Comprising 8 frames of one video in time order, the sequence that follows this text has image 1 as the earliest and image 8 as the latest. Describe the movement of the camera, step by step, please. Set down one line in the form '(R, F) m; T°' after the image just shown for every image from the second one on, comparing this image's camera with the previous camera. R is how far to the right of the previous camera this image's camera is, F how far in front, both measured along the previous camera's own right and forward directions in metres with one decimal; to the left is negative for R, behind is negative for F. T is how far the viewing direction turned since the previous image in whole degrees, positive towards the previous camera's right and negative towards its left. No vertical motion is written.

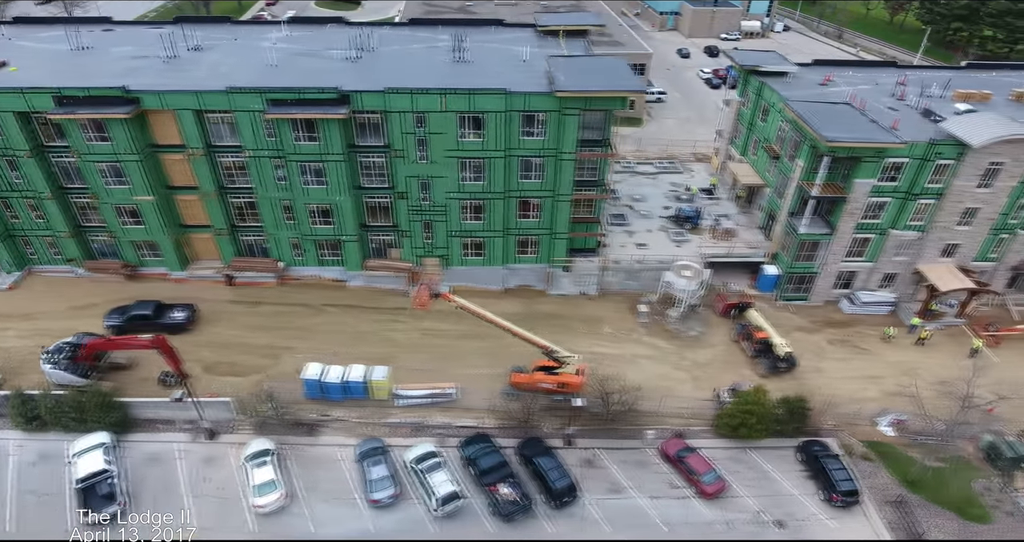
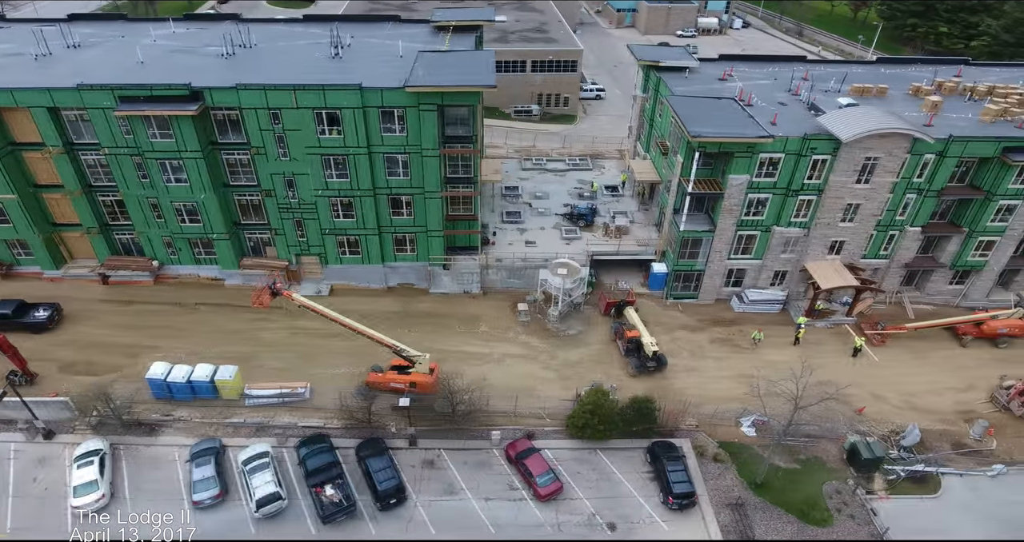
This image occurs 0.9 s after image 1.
(+9.0, +0.7) m; -1°
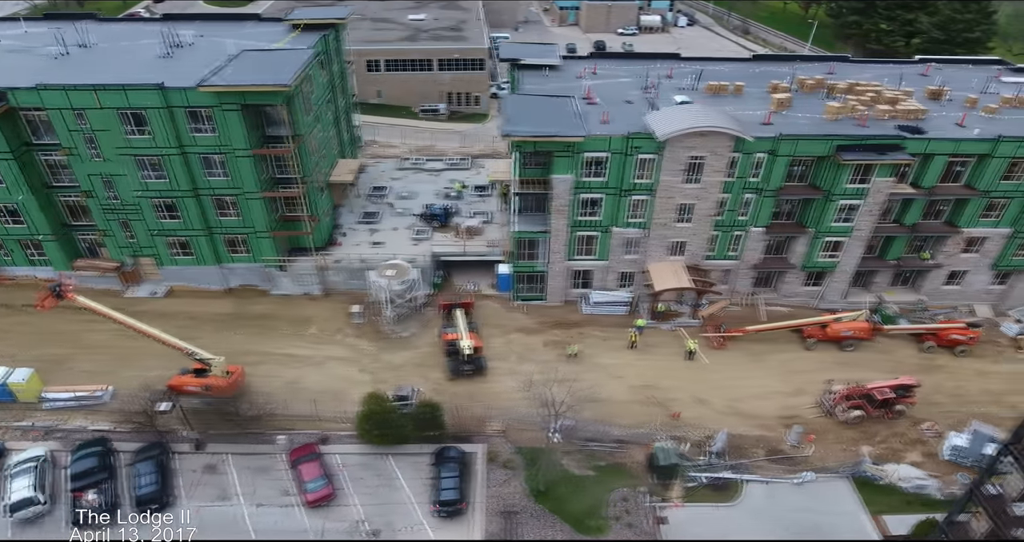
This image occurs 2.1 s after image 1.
(+12.1, +0.8) m; -1°
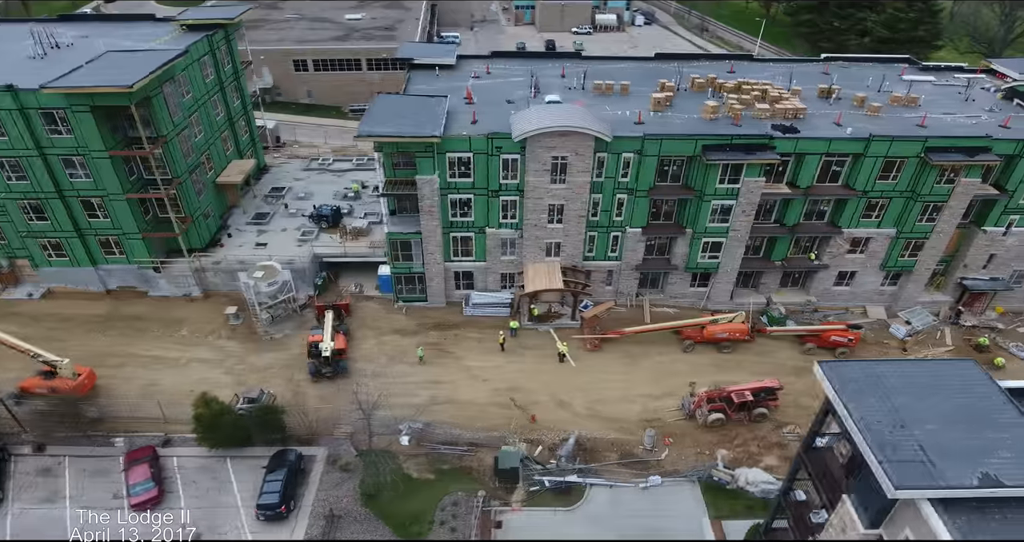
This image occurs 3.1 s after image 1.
(+9.0, +0.4) m; -1°
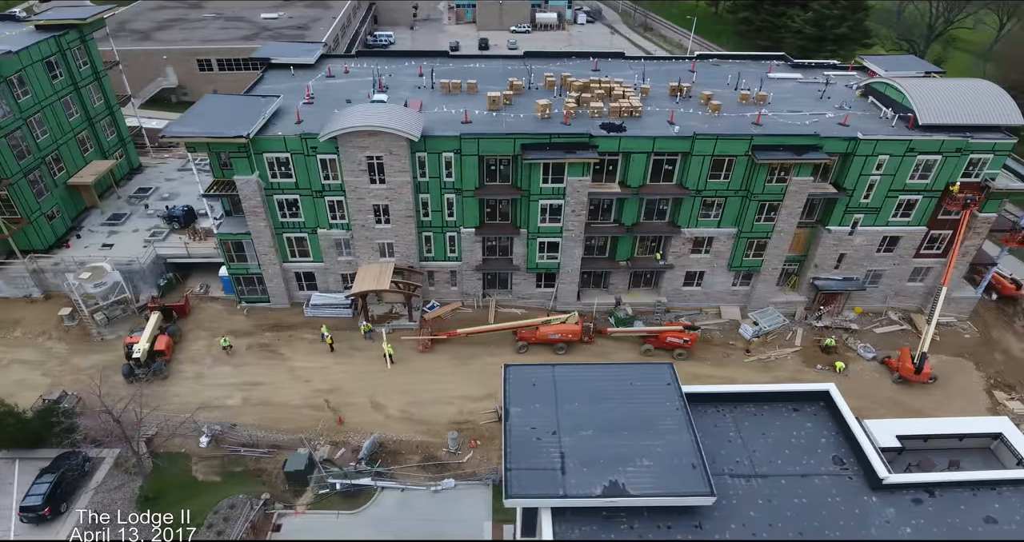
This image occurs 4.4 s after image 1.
(+11.9, +0.5) m; -1°
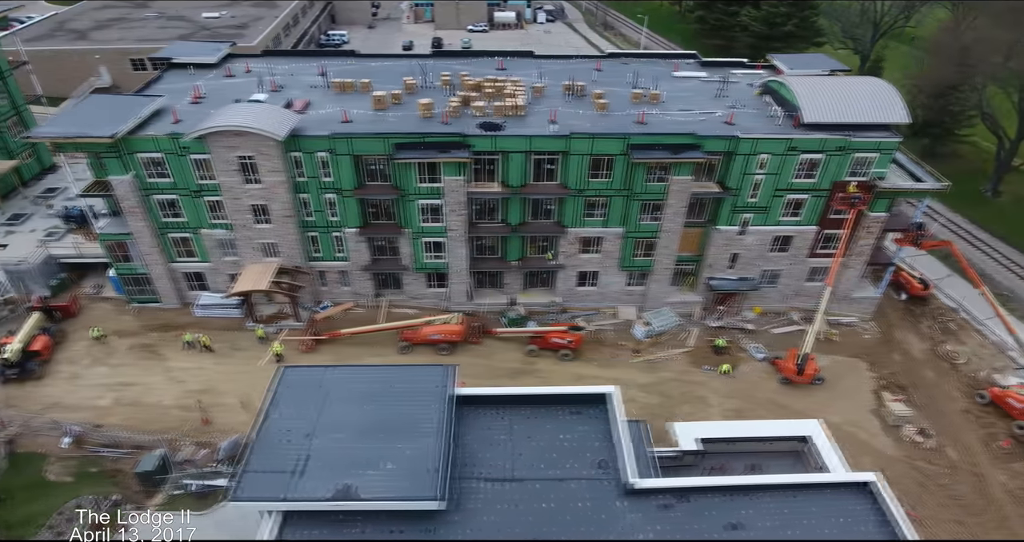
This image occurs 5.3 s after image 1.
(+8.1, +0.3) m; 0°
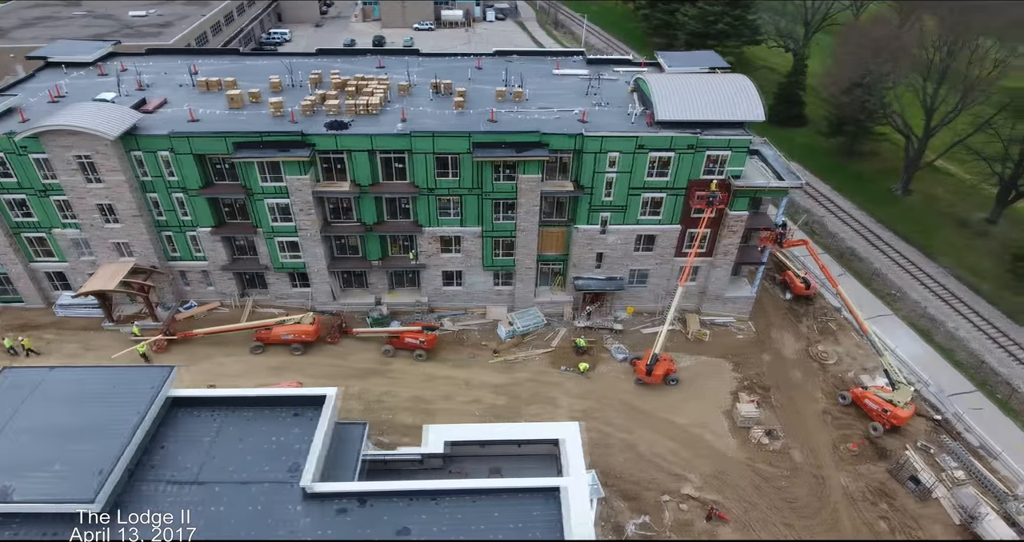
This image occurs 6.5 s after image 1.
(+10.1, +0.4) m; 0°
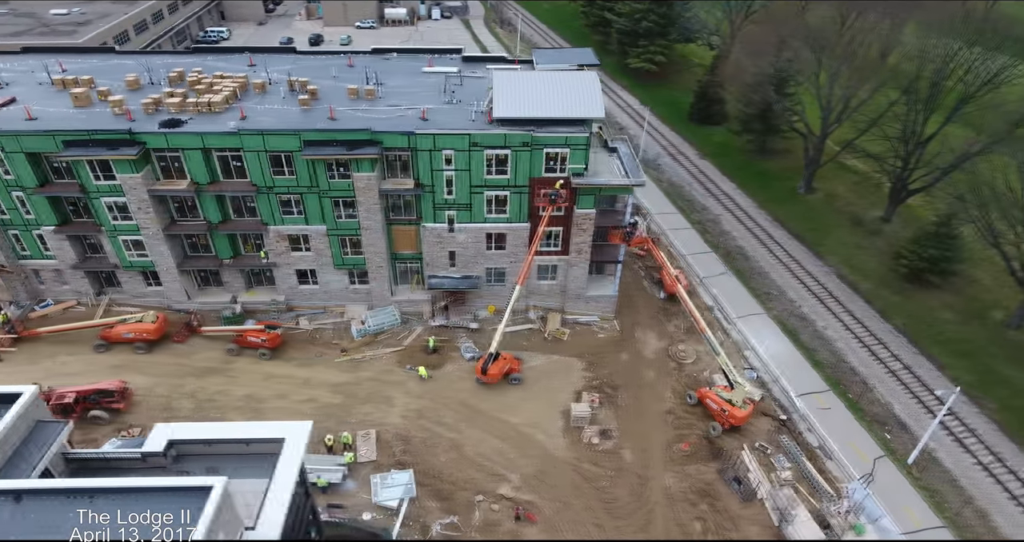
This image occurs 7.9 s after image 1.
(+10.7, +0.2) m; 0°
